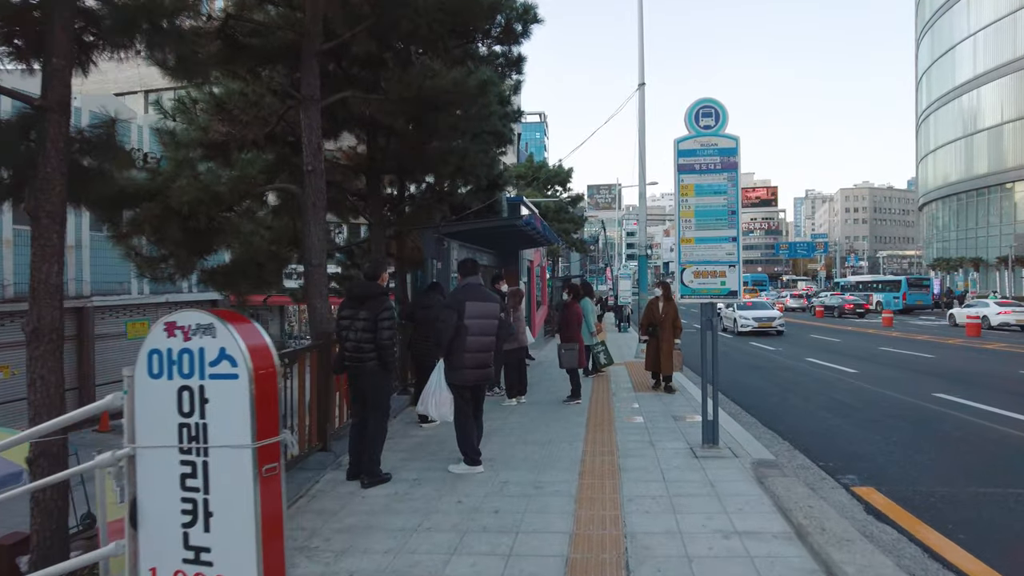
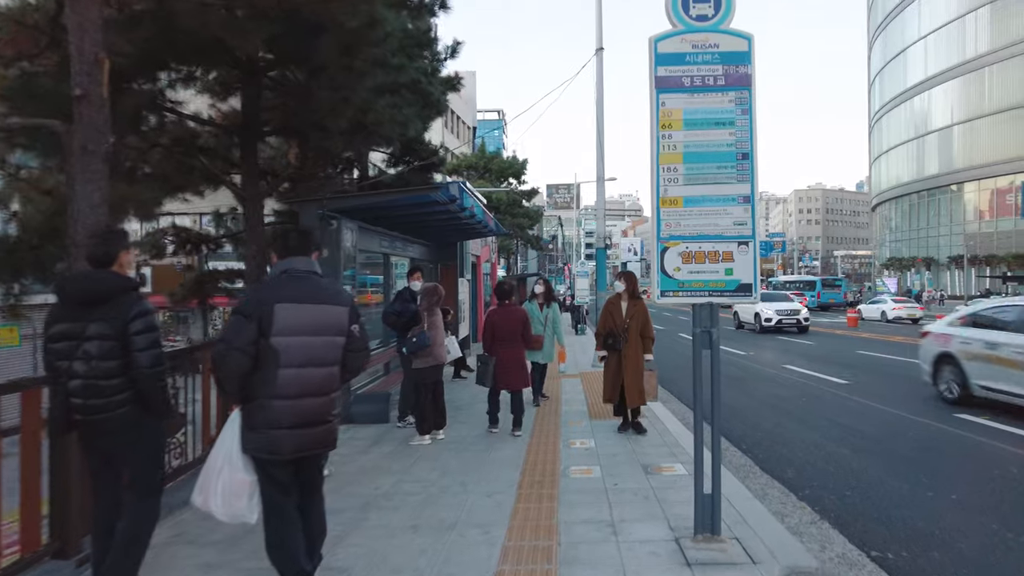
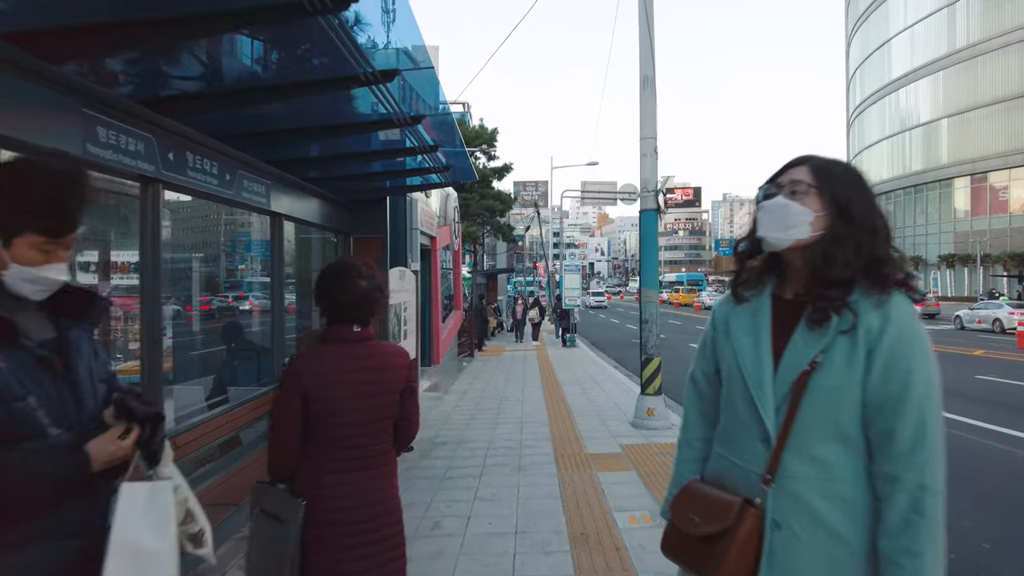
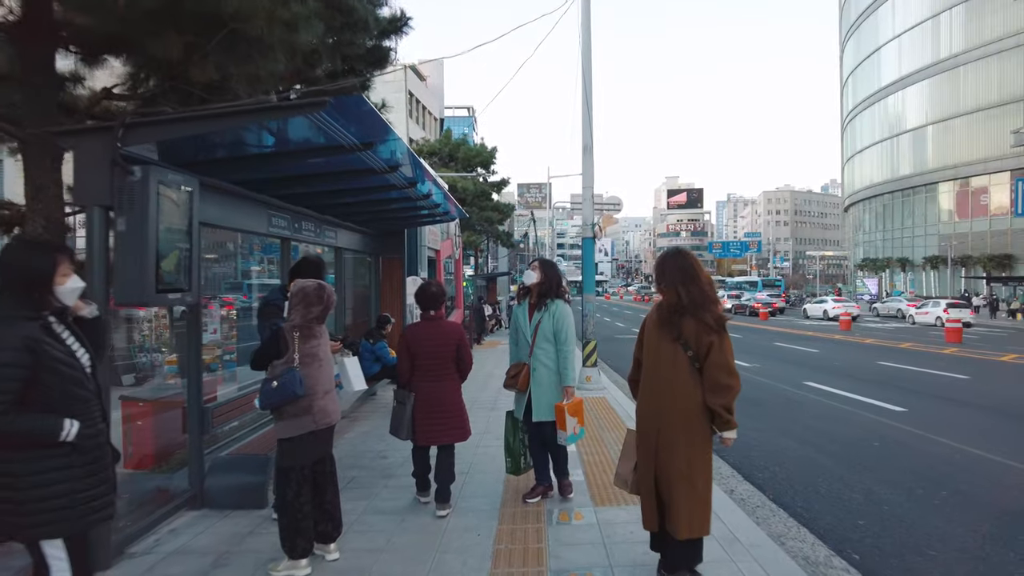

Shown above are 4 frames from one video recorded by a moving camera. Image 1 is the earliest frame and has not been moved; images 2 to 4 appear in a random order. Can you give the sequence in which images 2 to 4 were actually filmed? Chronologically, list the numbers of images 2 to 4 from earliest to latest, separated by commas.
2, 4, 3
